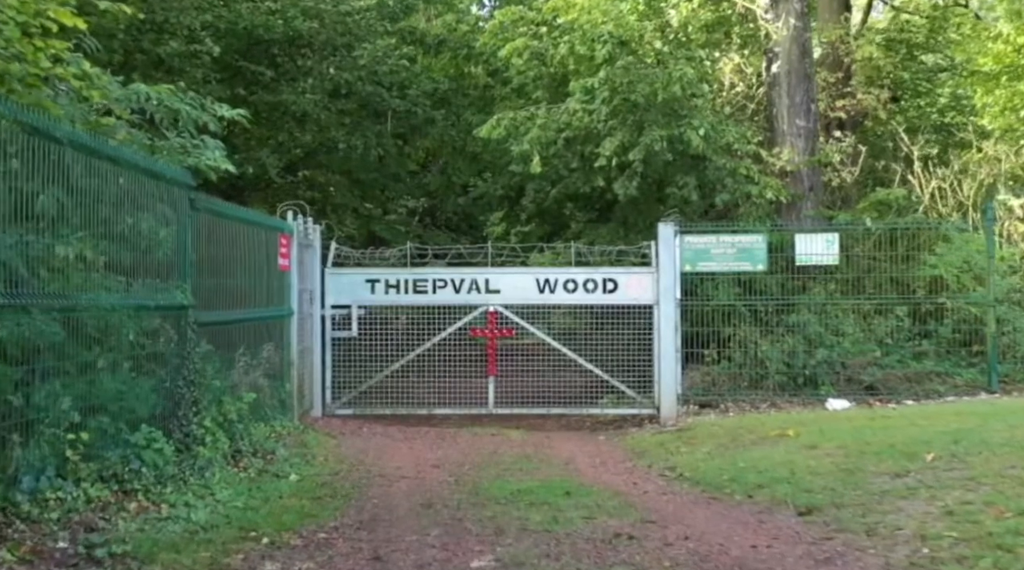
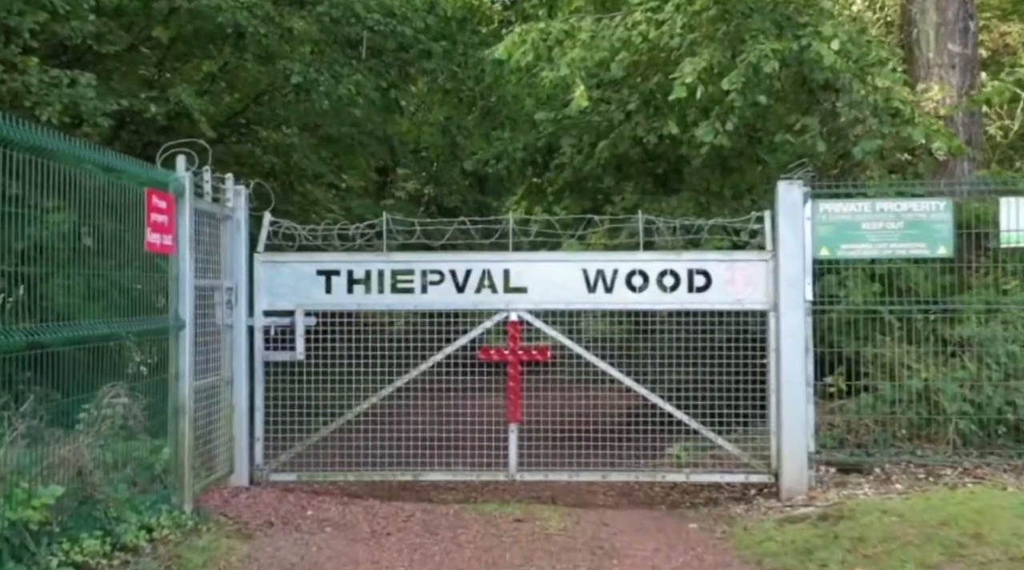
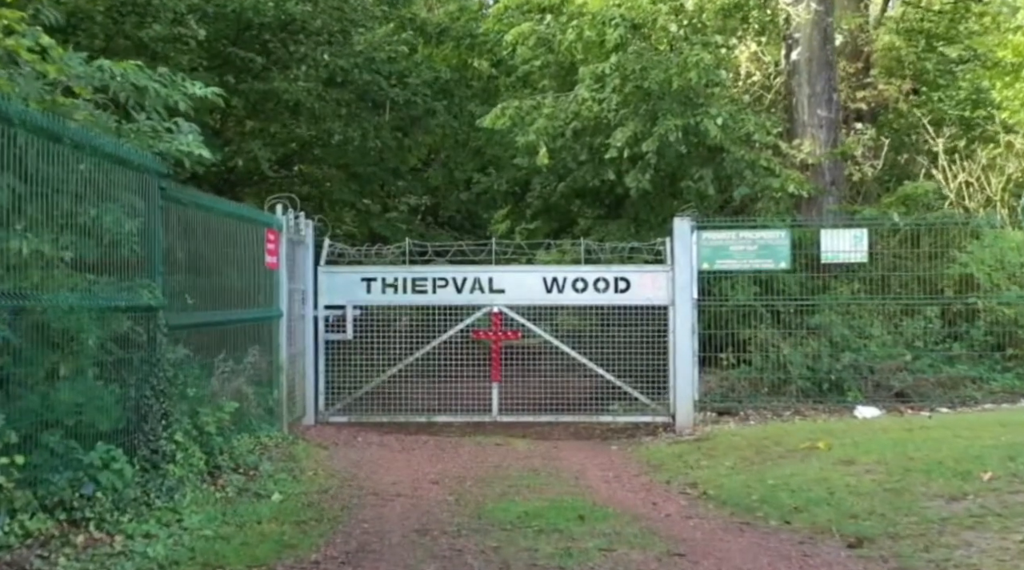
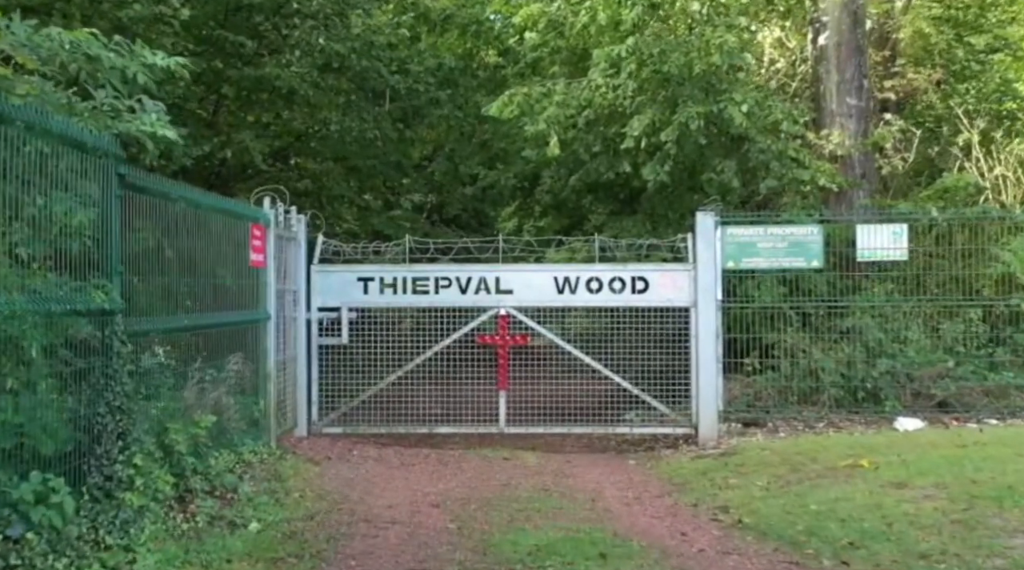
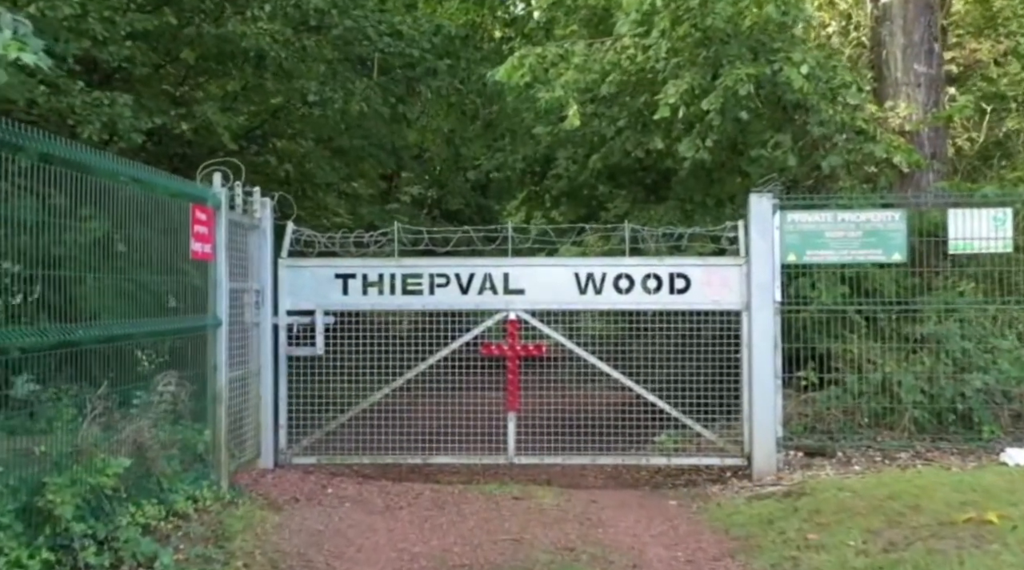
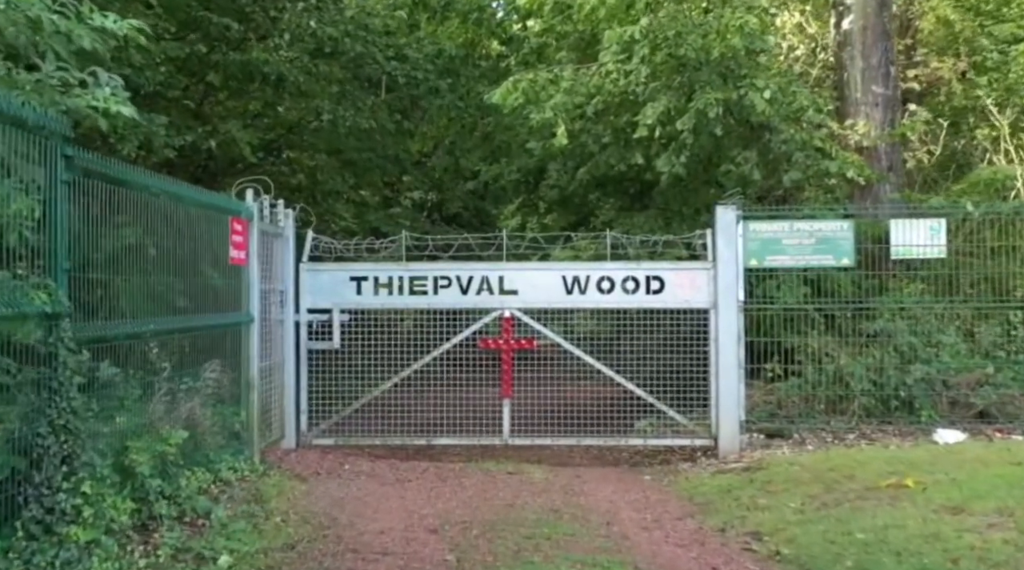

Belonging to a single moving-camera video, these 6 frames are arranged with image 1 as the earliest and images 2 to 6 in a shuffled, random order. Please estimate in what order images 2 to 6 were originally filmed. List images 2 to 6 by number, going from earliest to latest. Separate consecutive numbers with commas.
3, 4, 6, 5, 2
